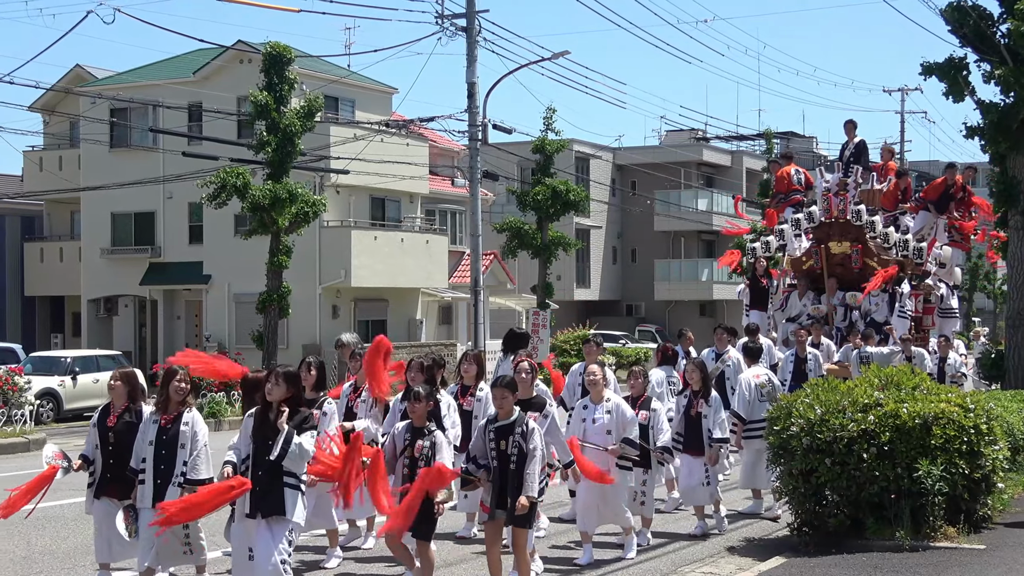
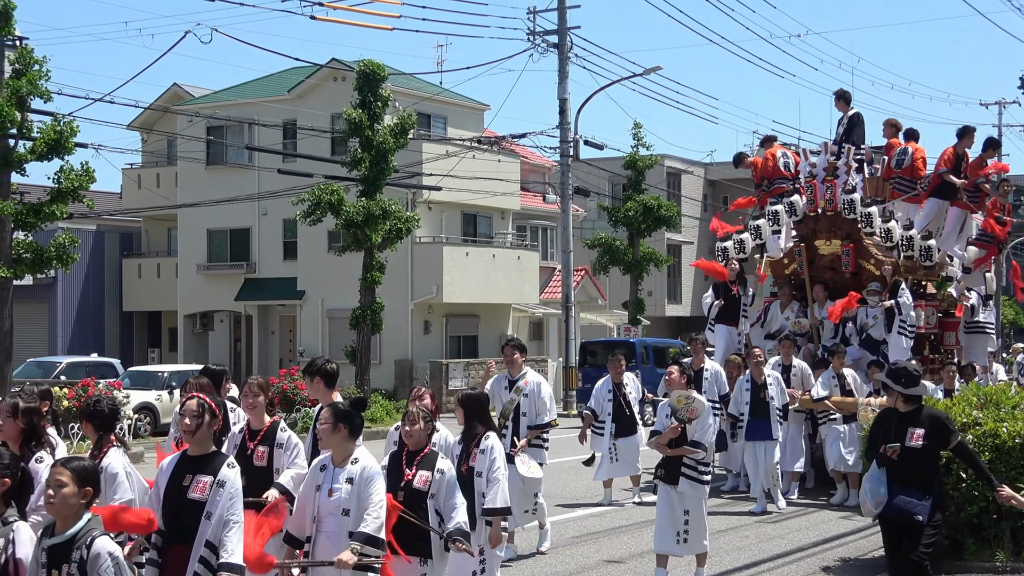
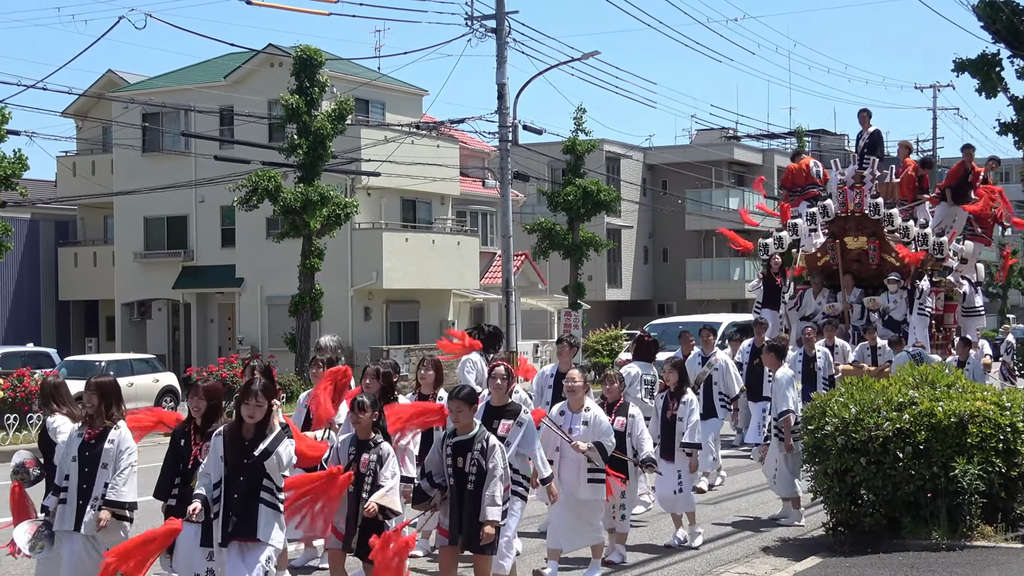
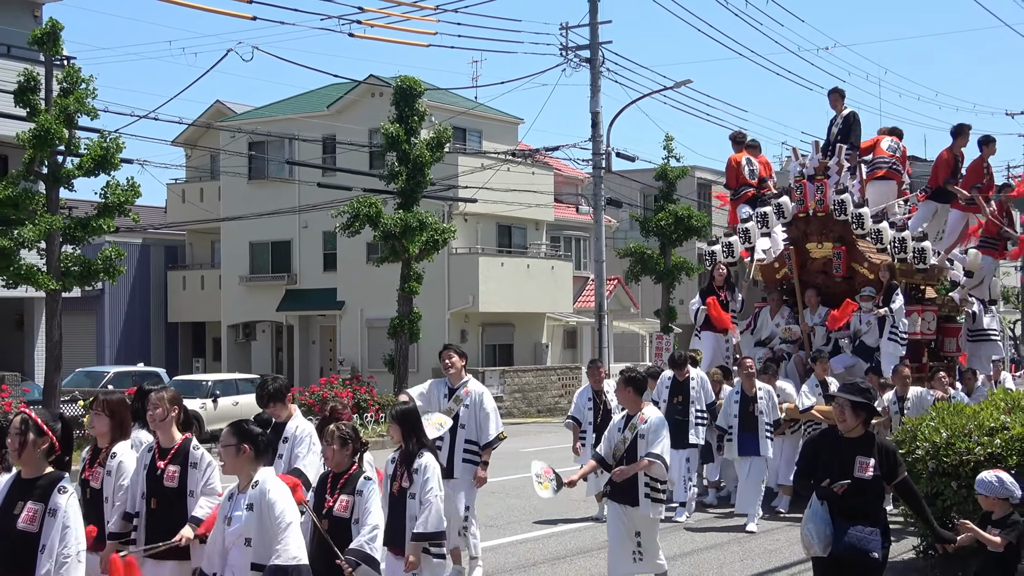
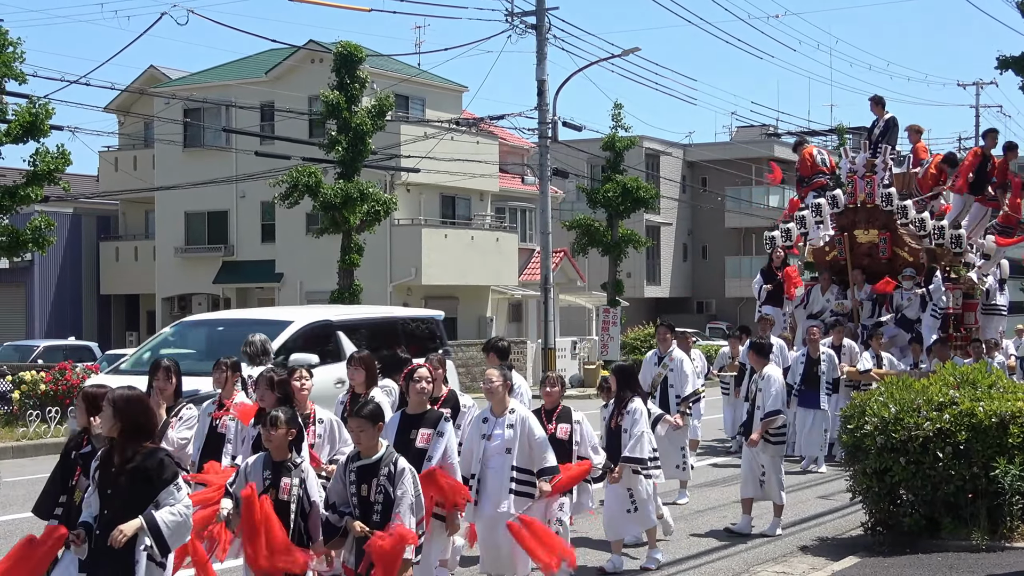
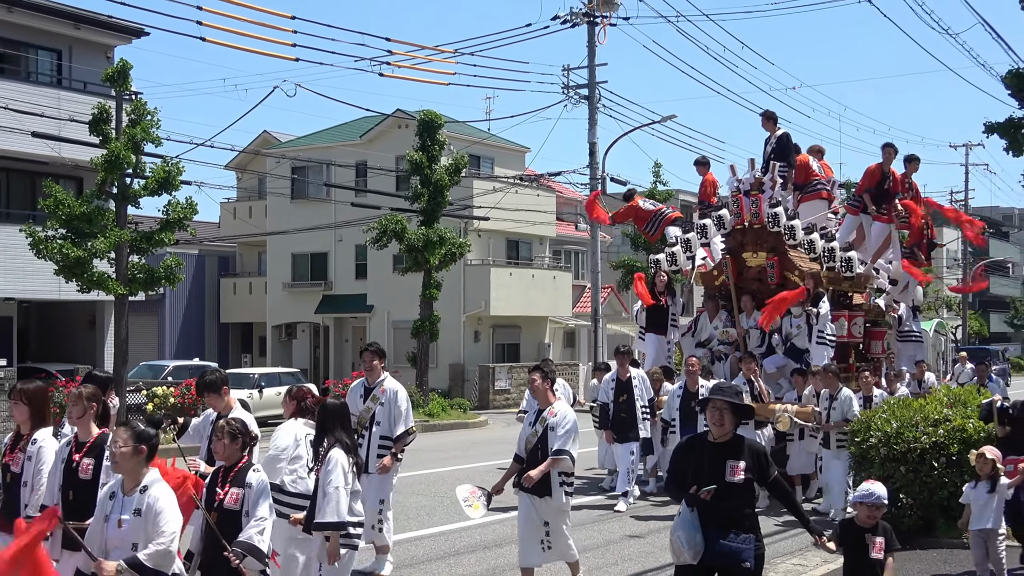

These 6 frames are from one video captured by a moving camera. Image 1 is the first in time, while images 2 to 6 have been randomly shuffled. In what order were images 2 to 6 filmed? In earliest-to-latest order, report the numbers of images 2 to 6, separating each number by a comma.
3, 5, 2, 4, 6
